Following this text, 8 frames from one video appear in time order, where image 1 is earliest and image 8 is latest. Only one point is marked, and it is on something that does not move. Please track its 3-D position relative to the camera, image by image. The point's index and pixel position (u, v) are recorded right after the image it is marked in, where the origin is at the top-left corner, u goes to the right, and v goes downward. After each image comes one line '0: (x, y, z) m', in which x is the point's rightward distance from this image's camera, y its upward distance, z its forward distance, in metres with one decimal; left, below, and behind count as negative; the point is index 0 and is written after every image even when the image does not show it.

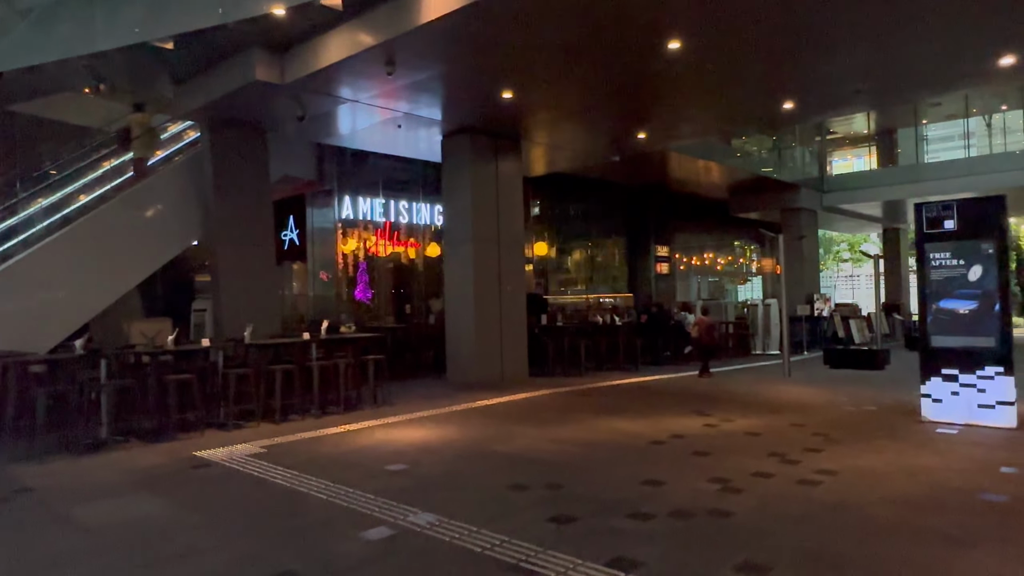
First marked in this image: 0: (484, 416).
0: (-0.3, -1.5, +7.8) m
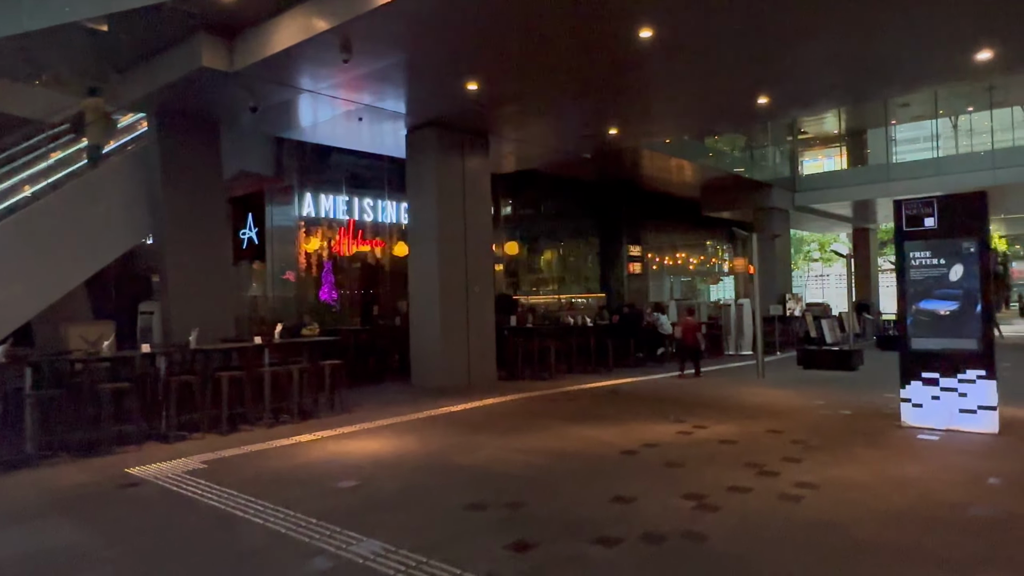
0: (-0.7, -1.5, +7.4) m
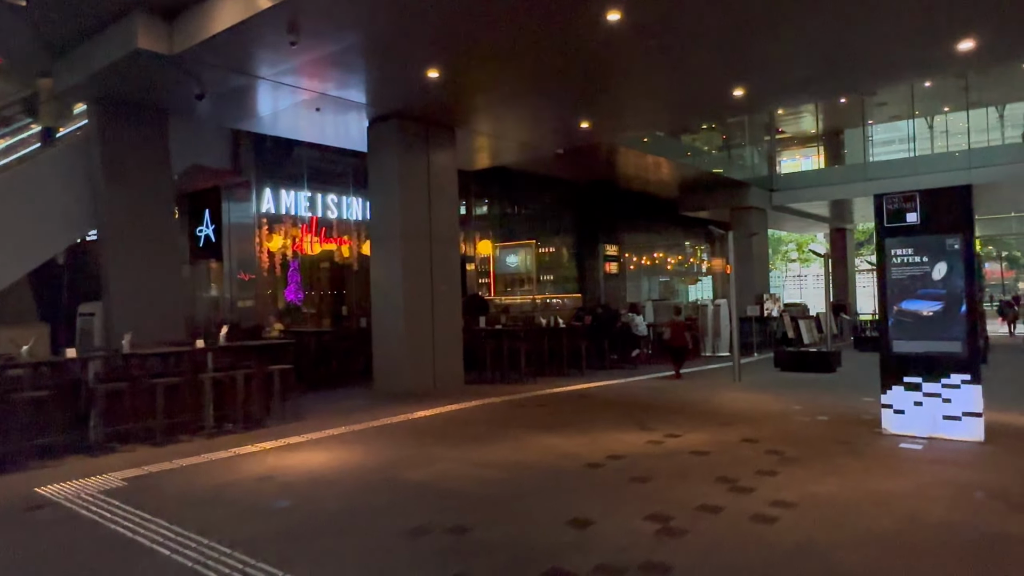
0: (-1.1, -1.5, +6.9) m
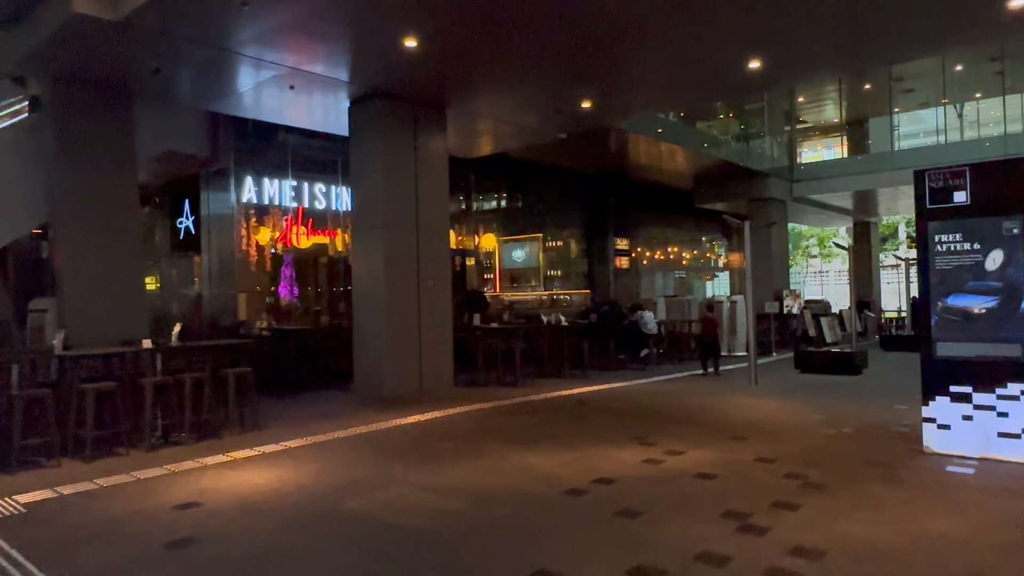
0: (-1.3, -1.4, +6.0) m
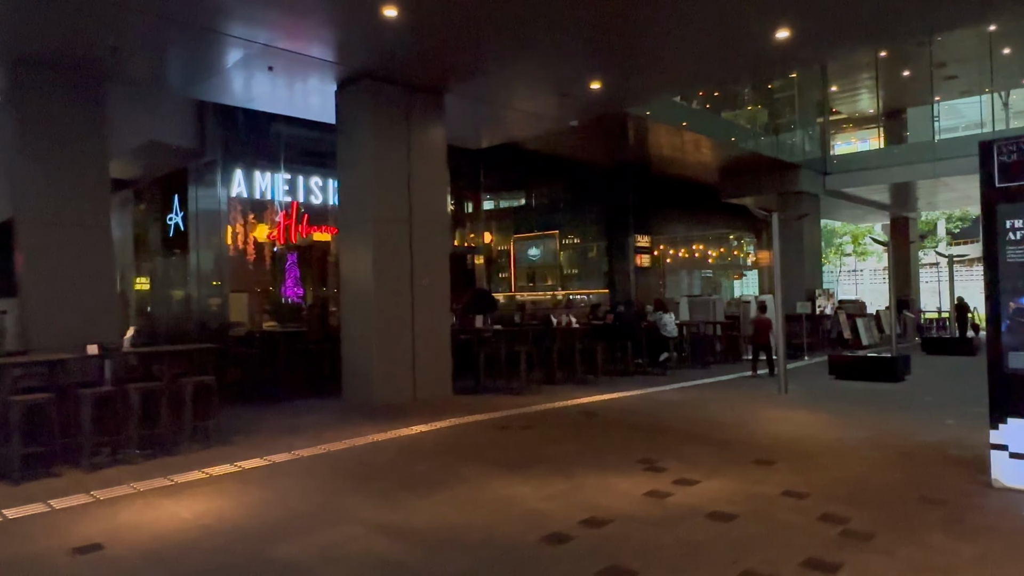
0: (-1.4, -1.4, +5.2) m
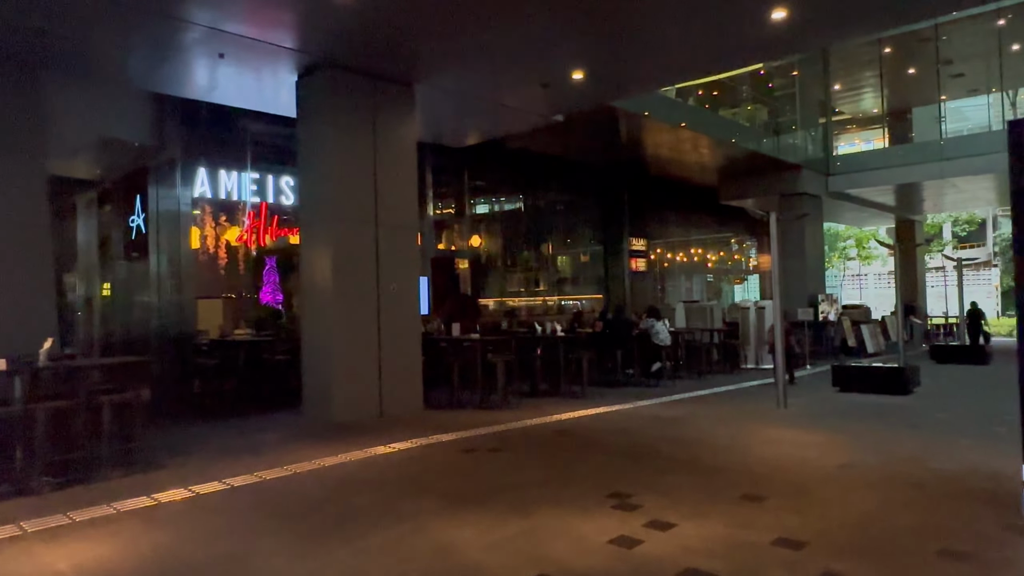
0: (-1.7, -1.4, +4.5) m
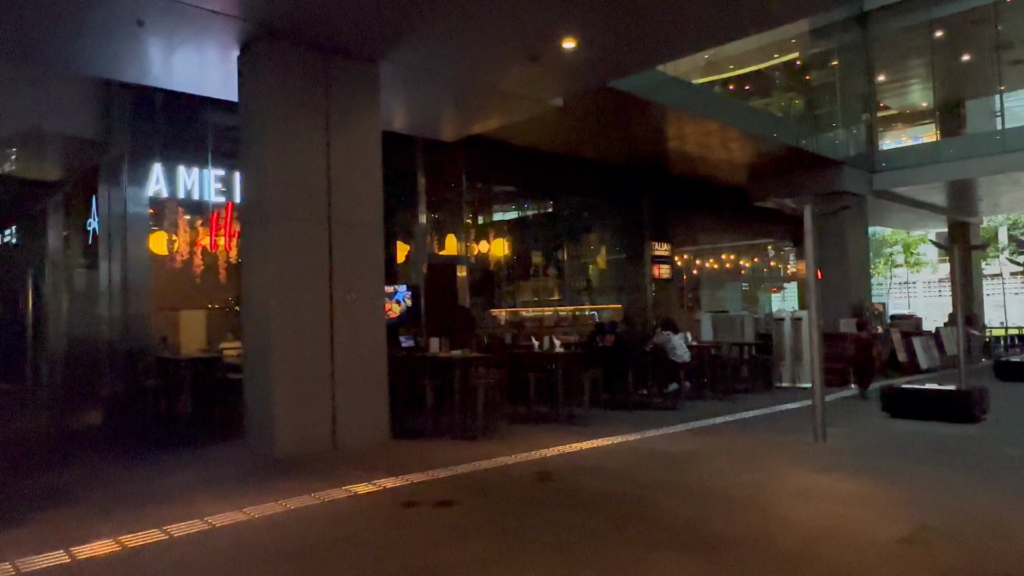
0: (-2.1, -1.5, +3.3) m
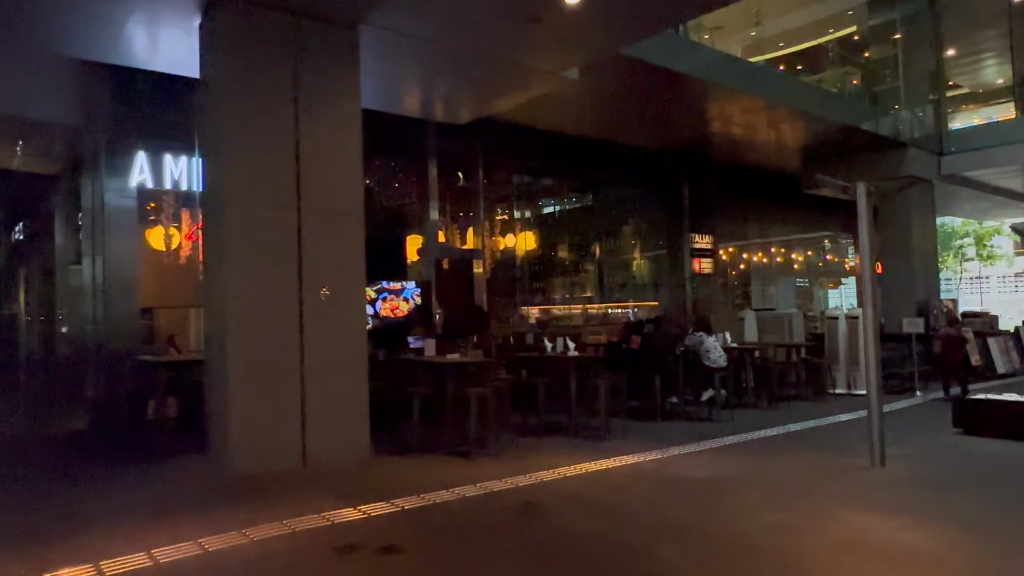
0: (-2.4, -1.5, +2.5) m
